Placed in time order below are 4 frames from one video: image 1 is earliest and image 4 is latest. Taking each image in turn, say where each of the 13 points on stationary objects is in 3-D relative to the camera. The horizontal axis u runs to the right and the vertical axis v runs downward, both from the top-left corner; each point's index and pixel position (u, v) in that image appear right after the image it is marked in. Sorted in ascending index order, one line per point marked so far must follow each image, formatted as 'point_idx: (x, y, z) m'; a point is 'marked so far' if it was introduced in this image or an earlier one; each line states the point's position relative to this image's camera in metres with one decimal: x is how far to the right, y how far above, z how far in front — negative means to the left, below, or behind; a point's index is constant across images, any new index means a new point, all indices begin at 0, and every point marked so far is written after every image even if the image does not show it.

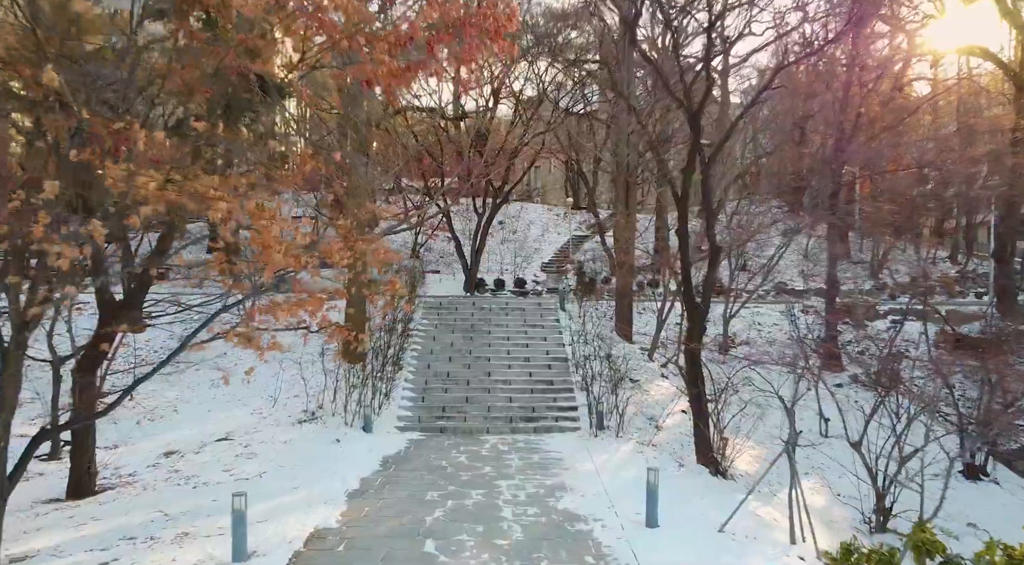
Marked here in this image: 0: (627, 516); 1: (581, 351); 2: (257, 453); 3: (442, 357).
0: (+1.3, -2.6, +7.9) m
1: (+1.4, -1.4, +14.5) m
2: (-3.5, -2.3, +9.9) m
3: (-1.4, -1.5, +14.5) m
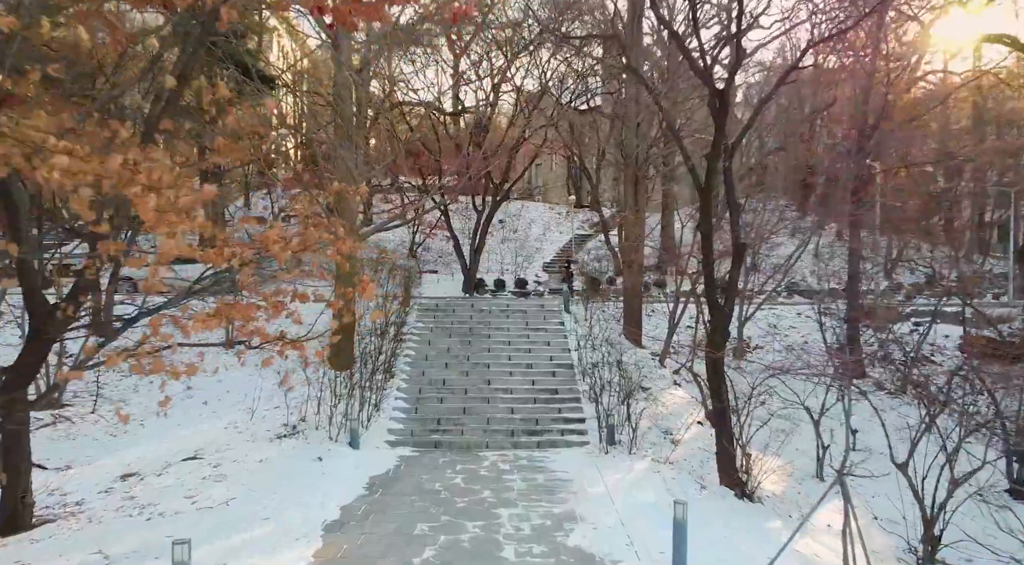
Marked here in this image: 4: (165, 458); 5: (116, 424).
0: (+1.3, -2.6, +6.8) m
1: (+1.4, -1.4, +13.4) m
2: (-3.5, -2.3, +8.8) m
3: (-1.4, -1.5, +13.4) m
4: (-4.4, -2.3, +9.3) m
5: (-5.8, -2.1, +10.5) m
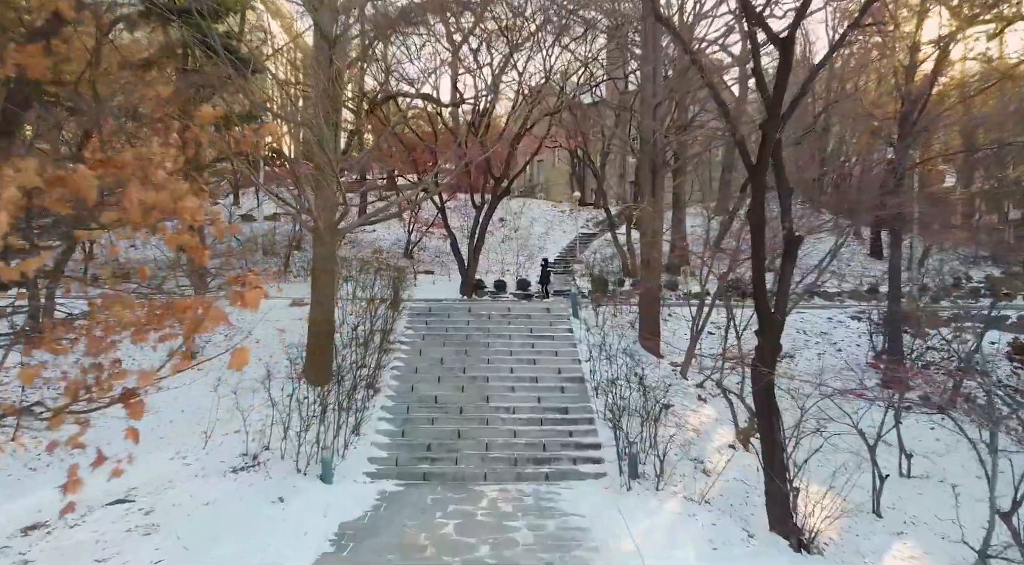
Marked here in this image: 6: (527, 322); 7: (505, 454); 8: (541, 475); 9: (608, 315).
0: (+1.3, -2.6, +5.0) m
1: (+1.5, -1.4, +11.7) m
2: (-3.4, -2.3, +7.0) m
3: (-1.3, -1.5, +11.7) m
4: (-4.4, -2.3, +7.5) m
5: (-5.7, -2.1, +8.8) m
6: (+0.3, -0.7, +13.7) m
7: (-0.1, -2.3, +9.8) m
8: (+0.4, -2.5, +9.3) m
9: (+1.9, -0.6, +14.7) m
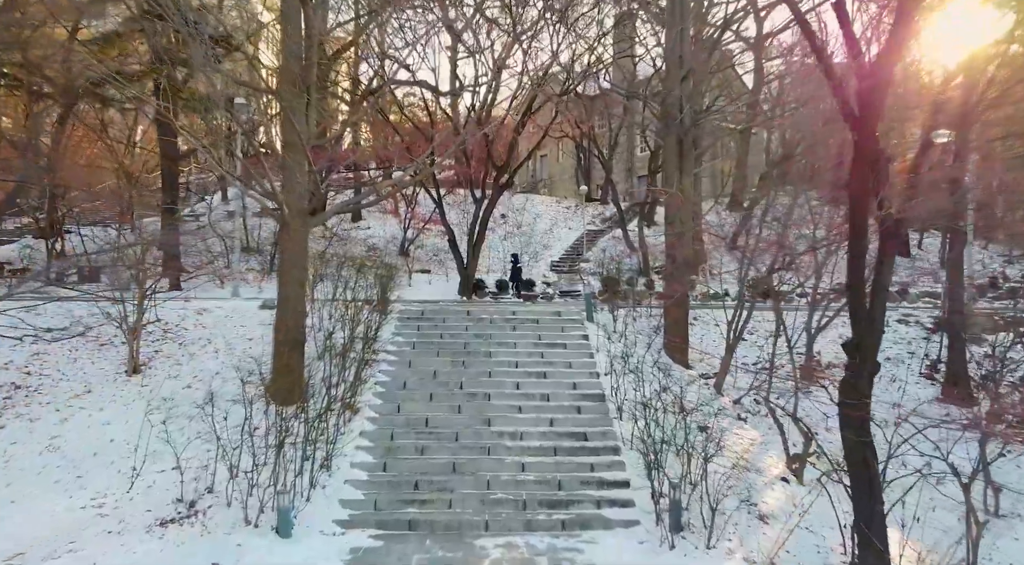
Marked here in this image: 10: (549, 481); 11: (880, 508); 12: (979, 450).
0: (+1.4, -2.5, +3.1) m
1: (+1.6, -1.4, +9.8) m
2: (-3.3, -2.3, +5.1) m
3: (-1.3, -1.5, +9.8) m
4: (-4.3, -2.3, +5.6) m
5: (-5.7, -2.1, +6.9) m
6: (+0.4, -0.7, +11.8) m
7: (0.0, -2.3, +7.9) m
8: (+0.5, -2.5, +7.4) m
9: (+2.0, -0.6, +12.7) m
10: (+0.4, -2.2, +8.1) m
11: (+2.9, -1.8, +5.7) m
12: (+5.5, -1.9, +8.6) m
